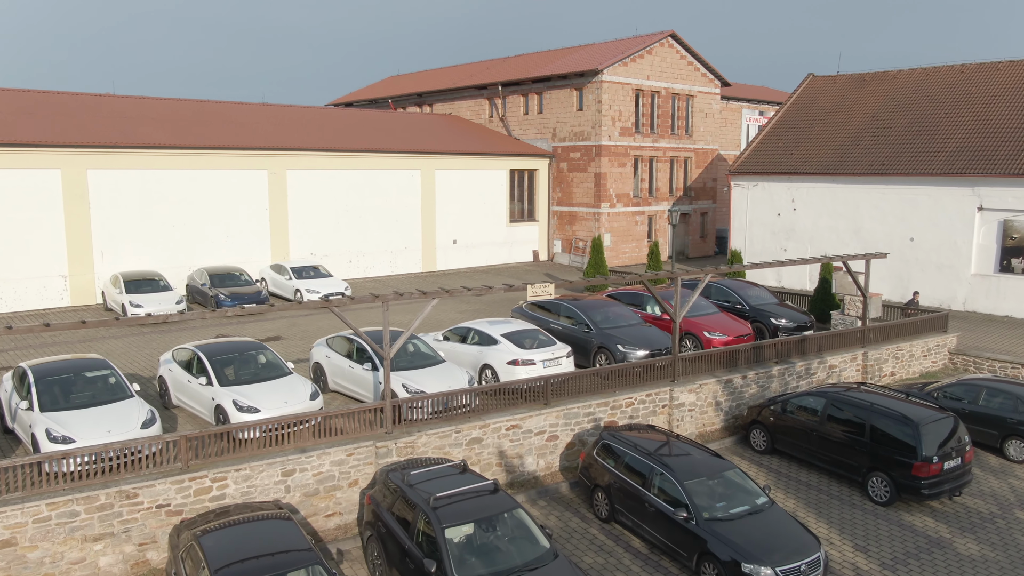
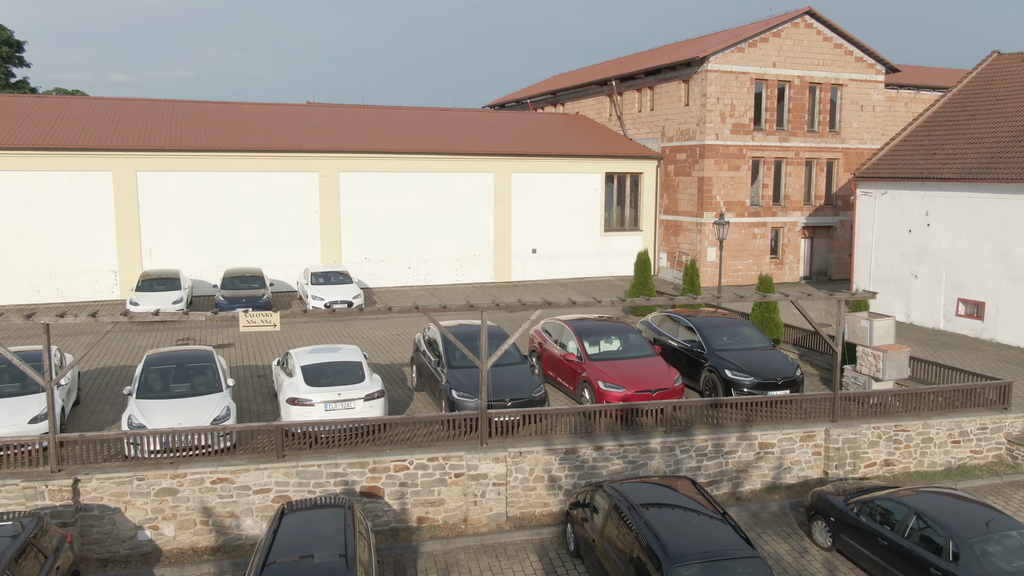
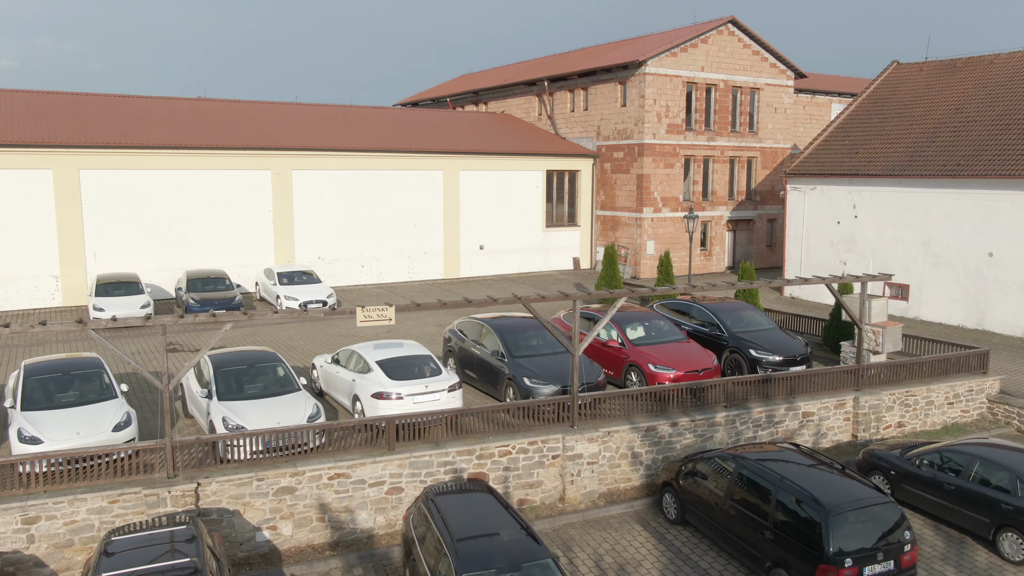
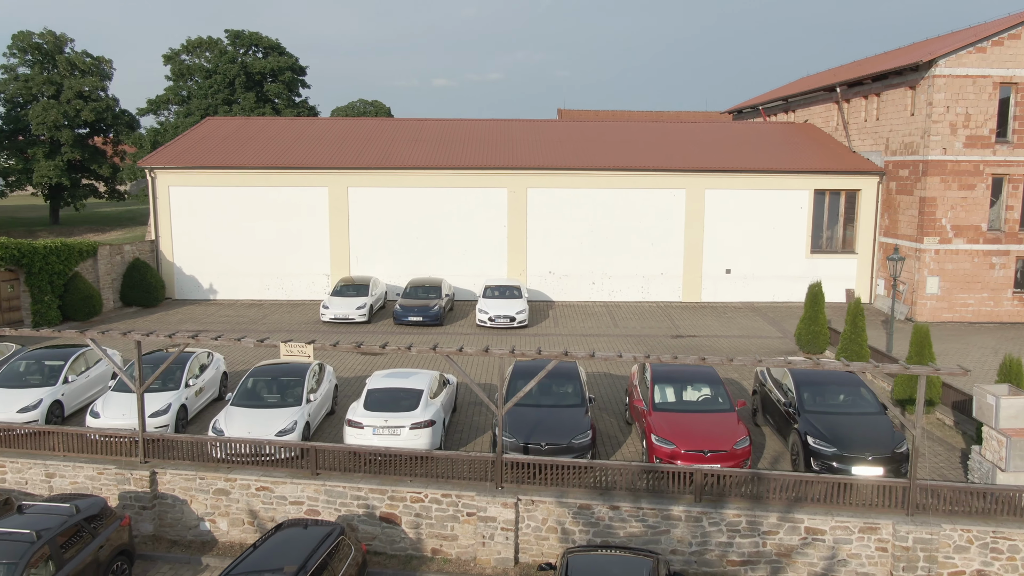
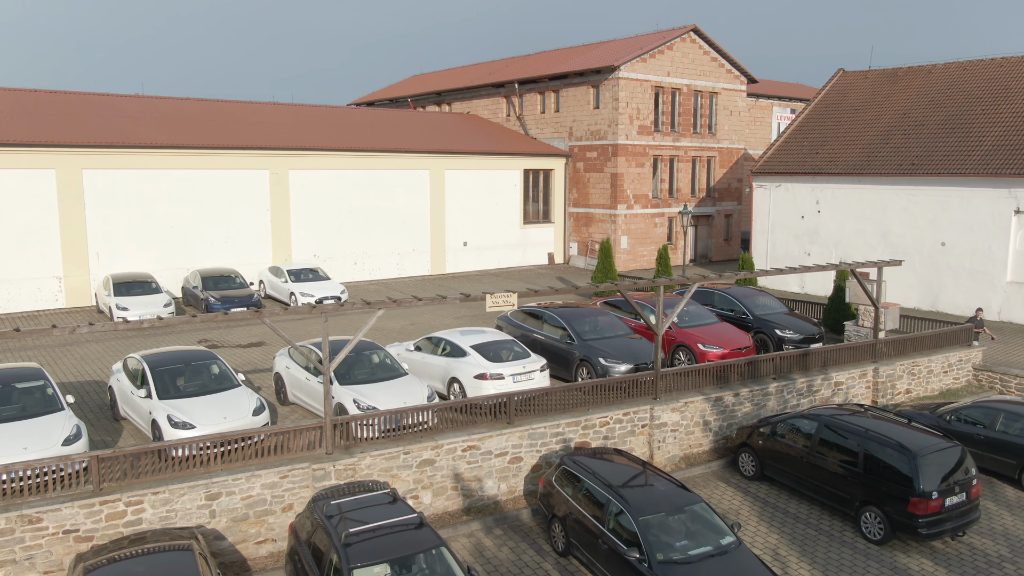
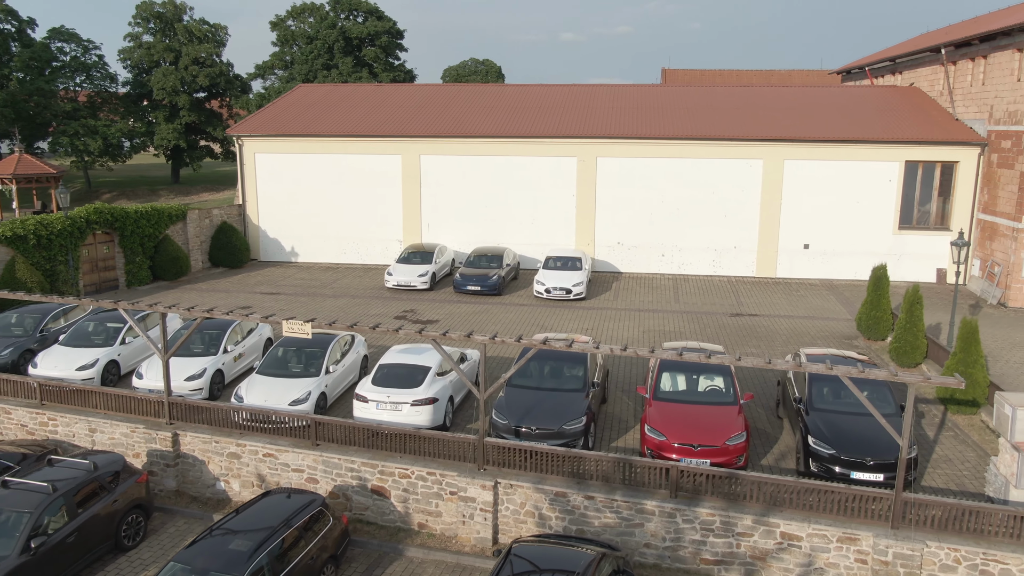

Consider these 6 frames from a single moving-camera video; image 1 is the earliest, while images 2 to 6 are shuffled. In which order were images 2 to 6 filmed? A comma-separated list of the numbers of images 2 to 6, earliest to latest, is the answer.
5, 3, 2, 4, 6
